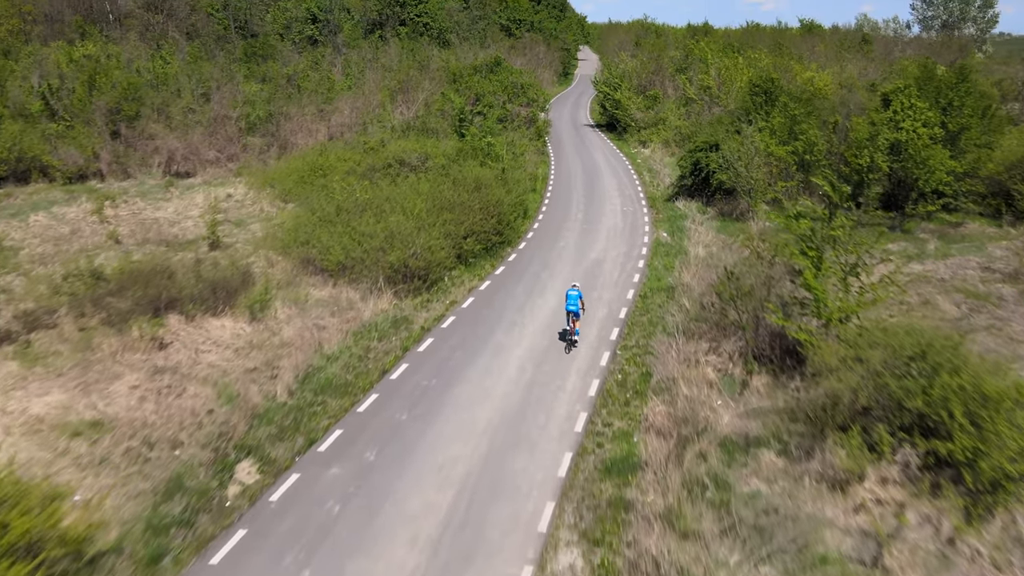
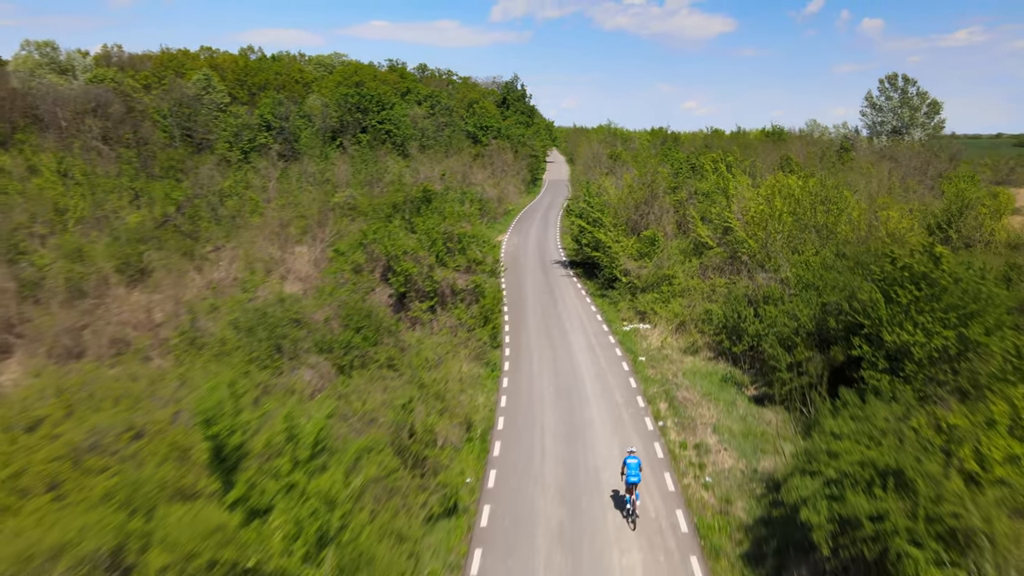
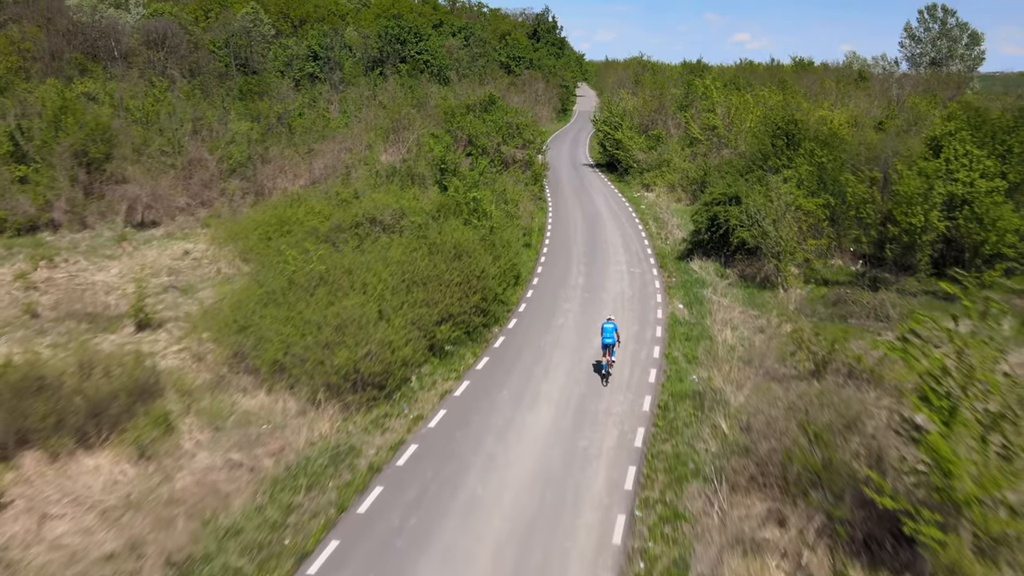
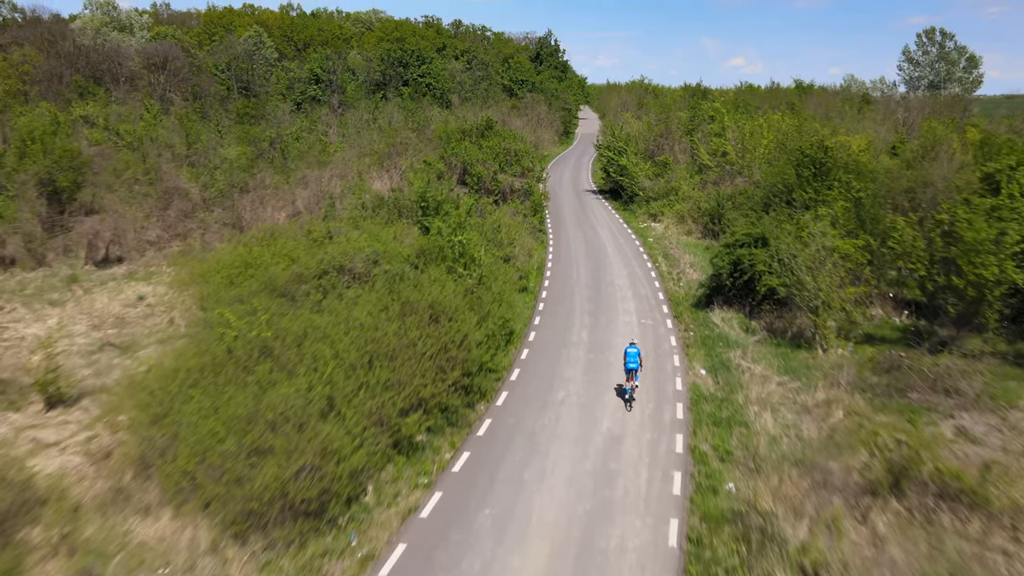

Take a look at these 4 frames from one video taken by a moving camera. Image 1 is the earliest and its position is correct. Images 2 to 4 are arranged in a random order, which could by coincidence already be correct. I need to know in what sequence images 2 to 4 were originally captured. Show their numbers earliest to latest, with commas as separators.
3, 4, 2
